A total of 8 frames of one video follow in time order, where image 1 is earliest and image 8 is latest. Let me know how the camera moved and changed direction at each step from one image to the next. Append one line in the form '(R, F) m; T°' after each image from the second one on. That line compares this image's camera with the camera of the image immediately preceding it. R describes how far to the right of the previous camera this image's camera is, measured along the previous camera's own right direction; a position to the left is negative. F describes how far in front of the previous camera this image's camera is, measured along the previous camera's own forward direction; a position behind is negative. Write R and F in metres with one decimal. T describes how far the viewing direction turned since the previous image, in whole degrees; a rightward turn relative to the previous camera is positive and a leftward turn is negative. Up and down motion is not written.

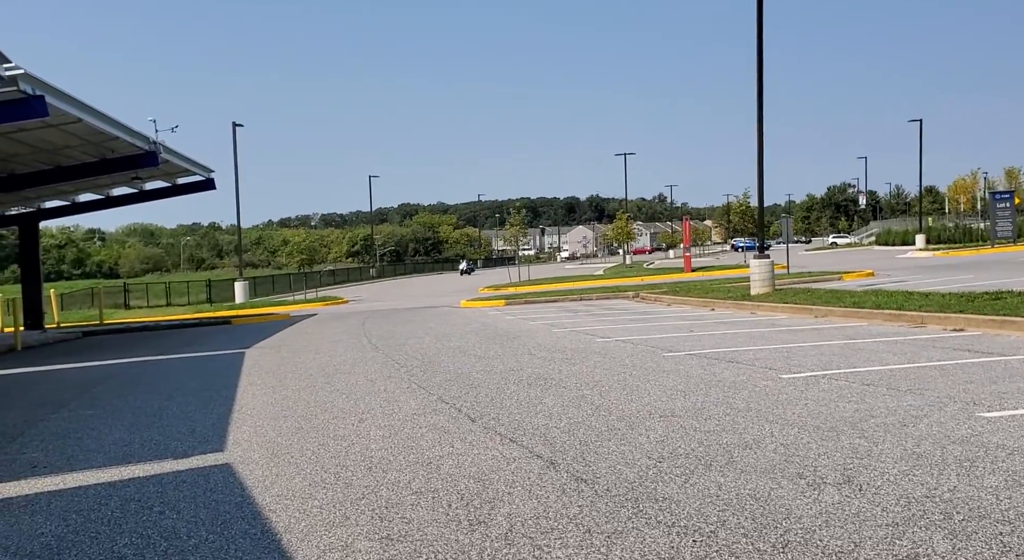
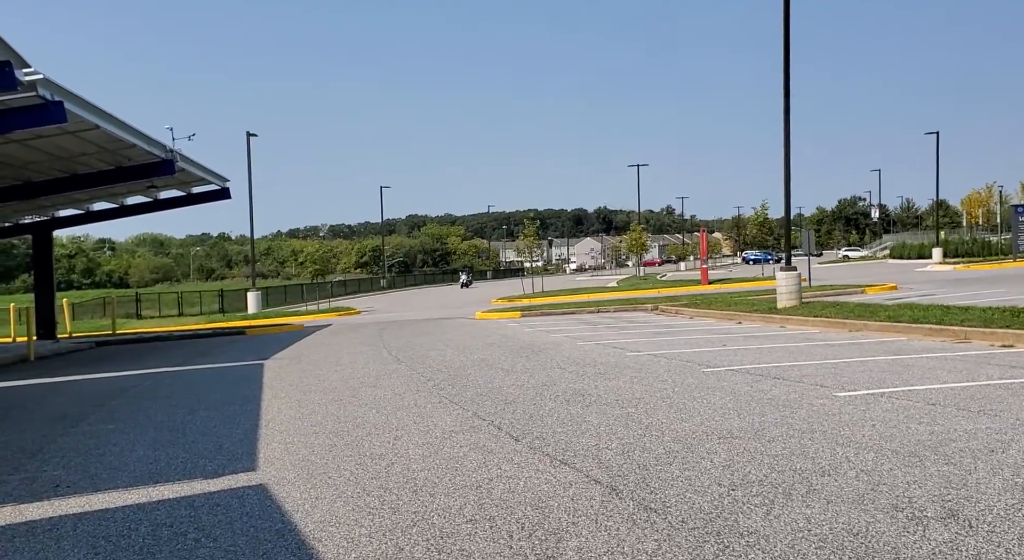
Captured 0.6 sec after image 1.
(-0.3, +0.3) m; -1°
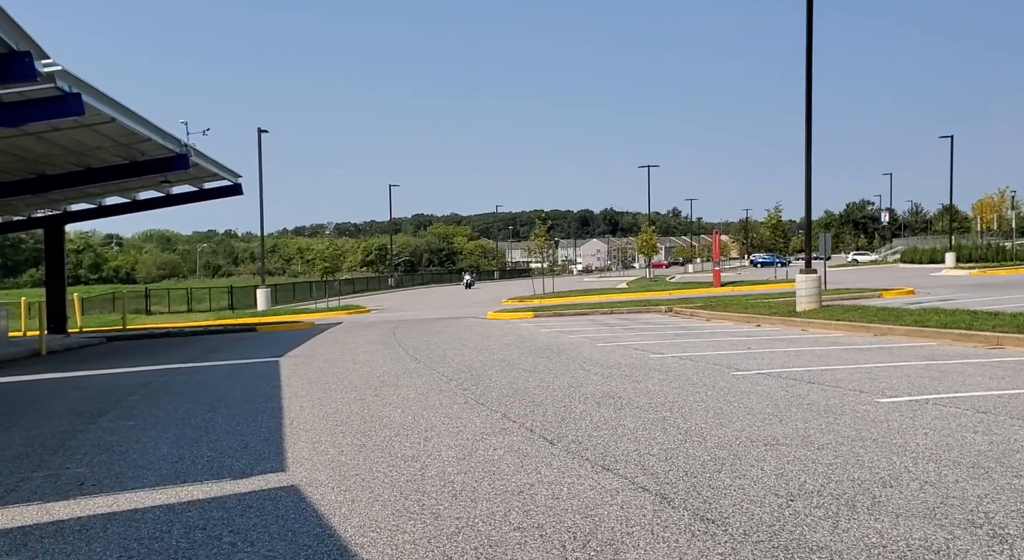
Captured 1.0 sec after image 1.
(-0.3, +0.2) m; 0°
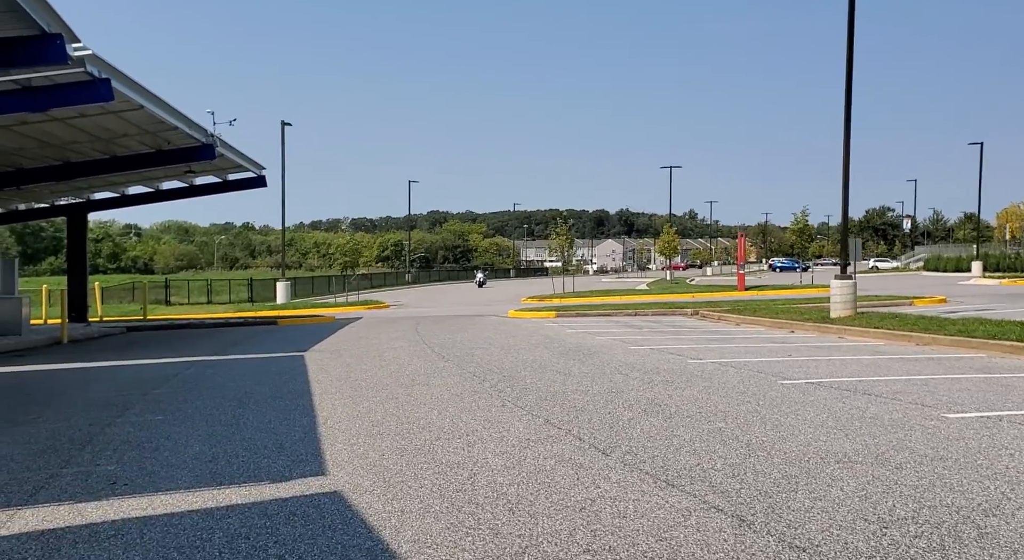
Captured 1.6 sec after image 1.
(-0.3, +0.3) m; -1°
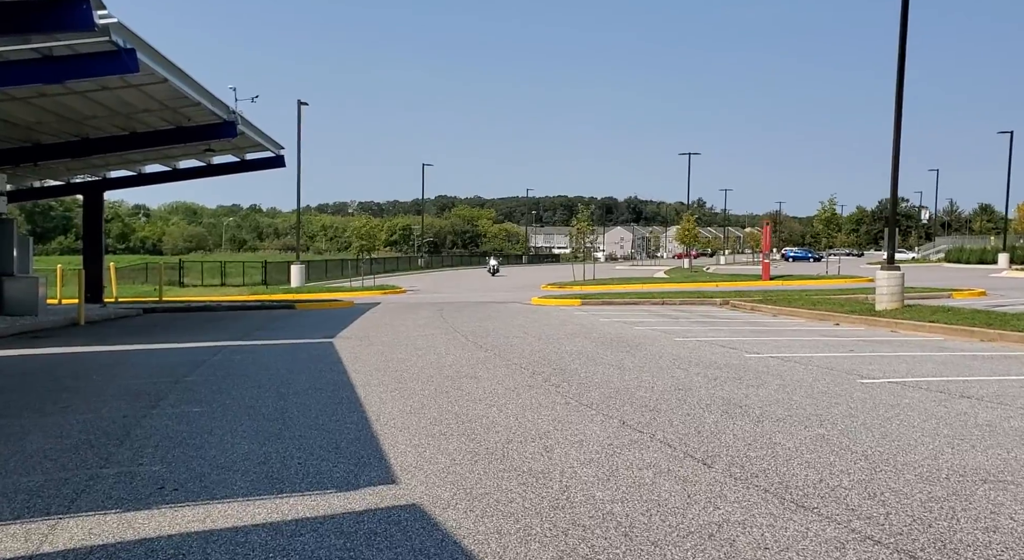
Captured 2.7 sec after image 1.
(-0.6, +0.7) m; 0°
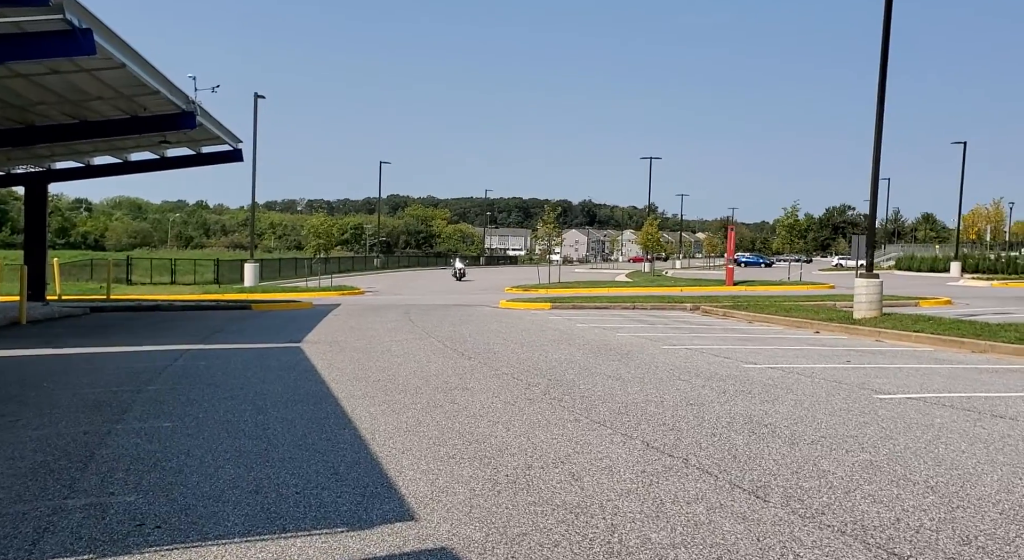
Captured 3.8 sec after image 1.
(-0.5, +0.7) m; +3°
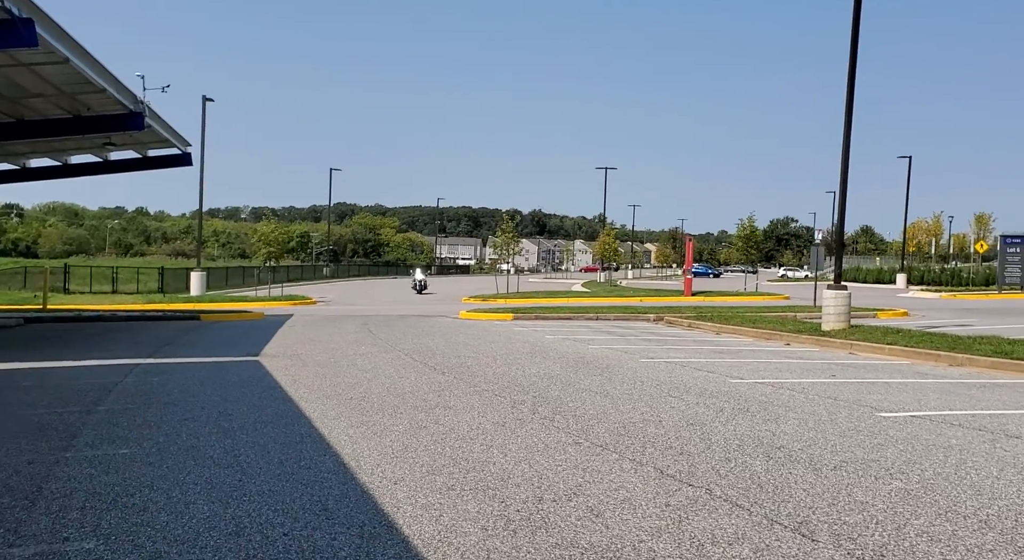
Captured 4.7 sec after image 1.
(-0.4, +0.6) m; +4°
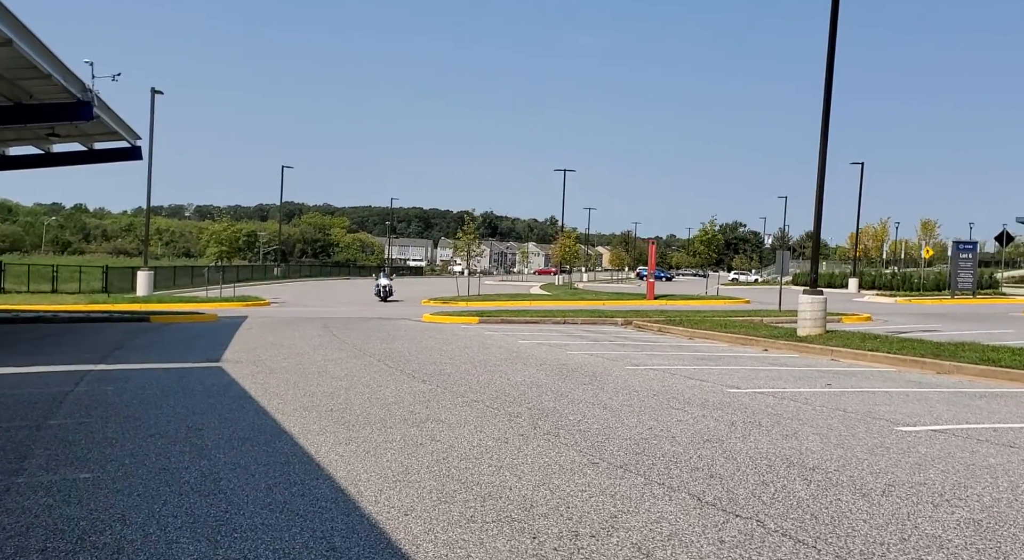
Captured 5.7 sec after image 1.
(-0.5, +0.6) m; +3°
